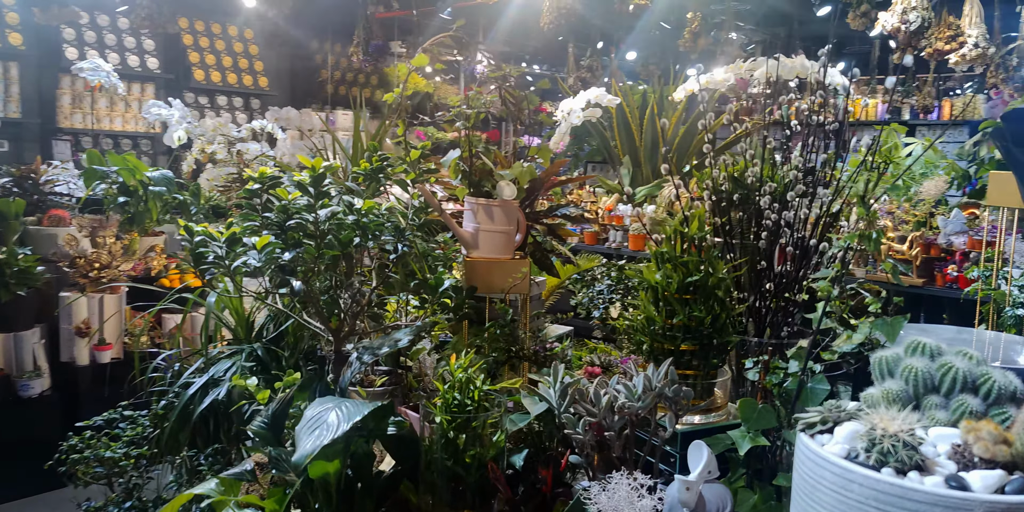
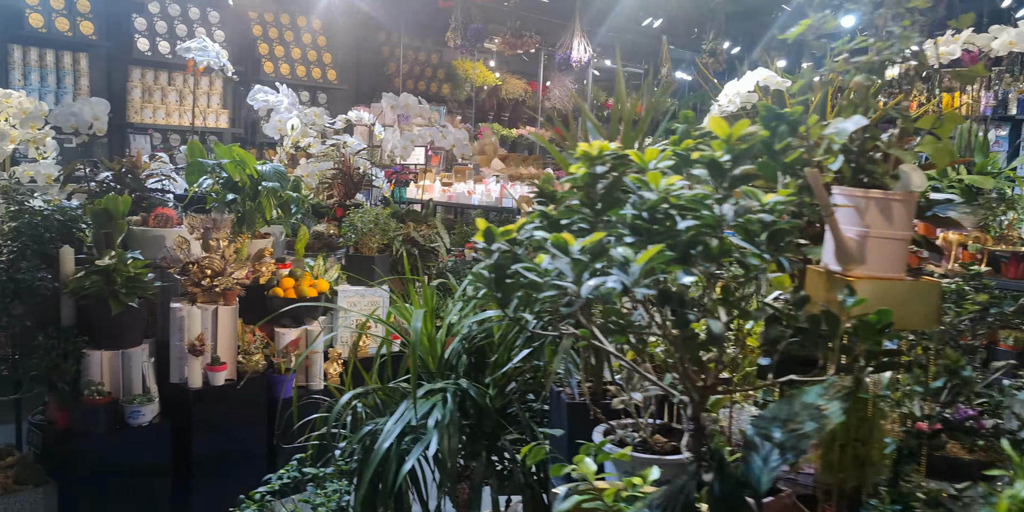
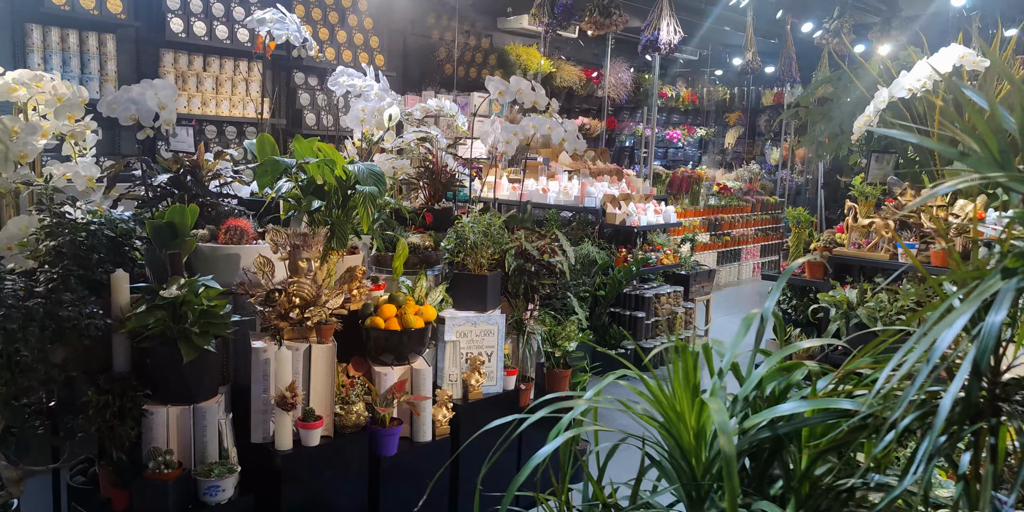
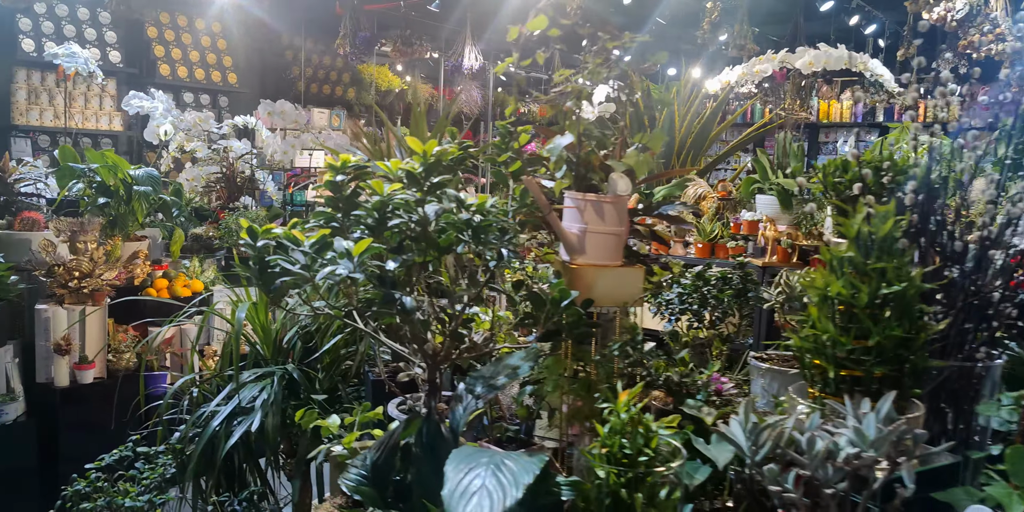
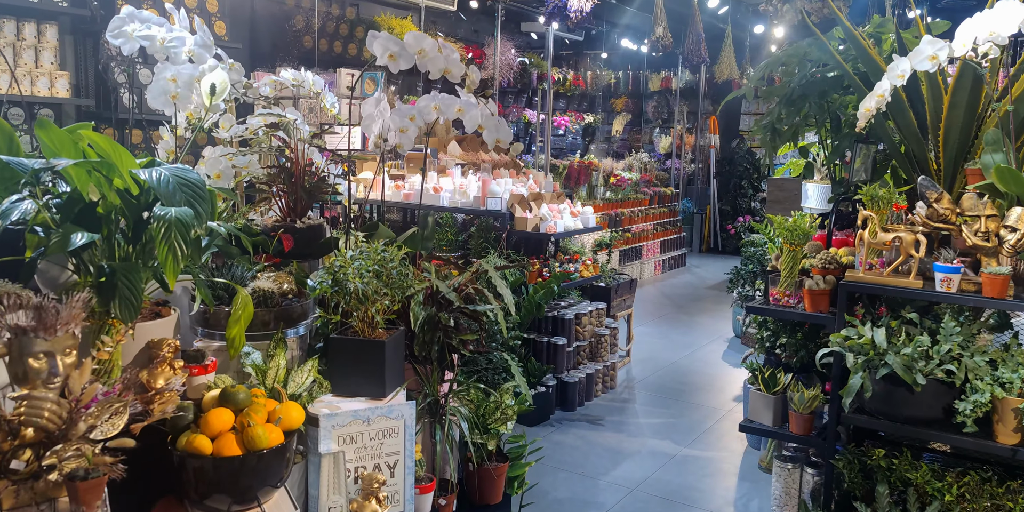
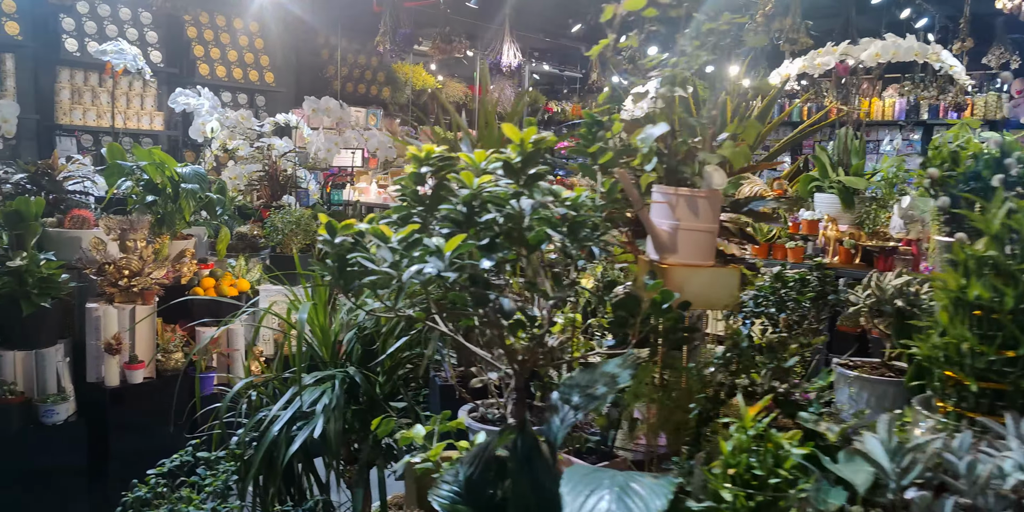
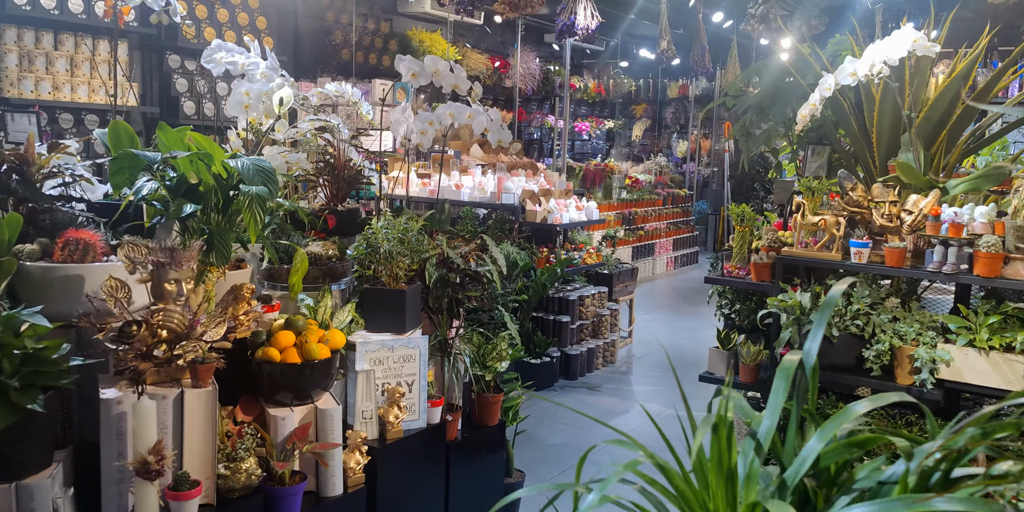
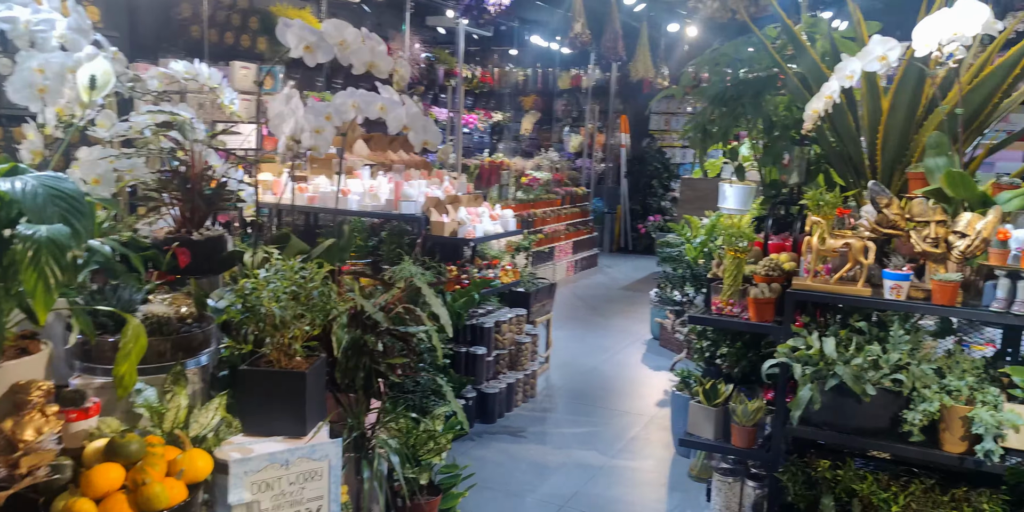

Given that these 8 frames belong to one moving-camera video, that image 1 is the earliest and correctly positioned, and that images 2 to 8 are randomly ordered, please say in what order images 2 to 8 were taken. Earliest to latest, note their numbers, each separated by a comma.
4, 6, 2, 3, 7, 5, 8
